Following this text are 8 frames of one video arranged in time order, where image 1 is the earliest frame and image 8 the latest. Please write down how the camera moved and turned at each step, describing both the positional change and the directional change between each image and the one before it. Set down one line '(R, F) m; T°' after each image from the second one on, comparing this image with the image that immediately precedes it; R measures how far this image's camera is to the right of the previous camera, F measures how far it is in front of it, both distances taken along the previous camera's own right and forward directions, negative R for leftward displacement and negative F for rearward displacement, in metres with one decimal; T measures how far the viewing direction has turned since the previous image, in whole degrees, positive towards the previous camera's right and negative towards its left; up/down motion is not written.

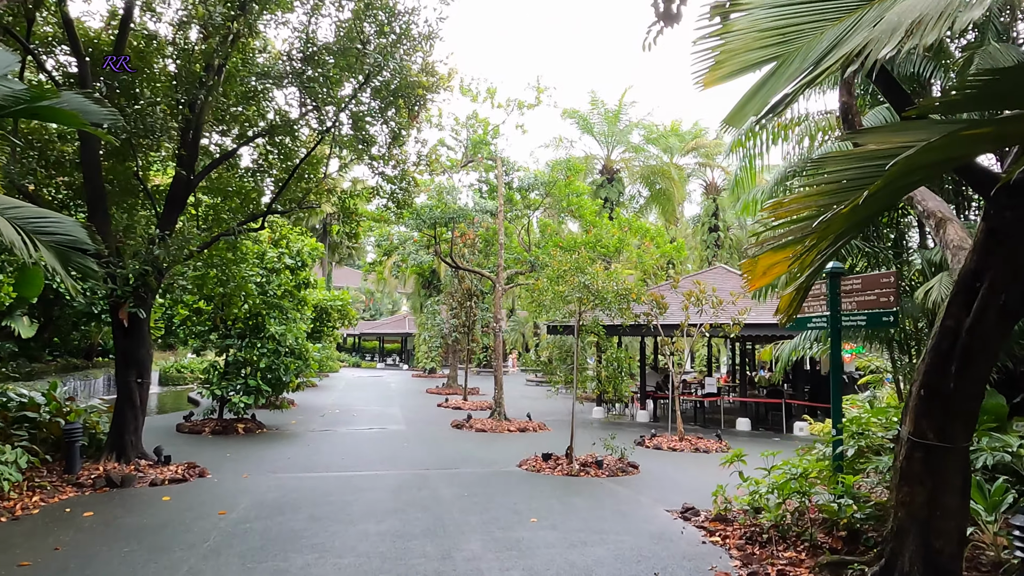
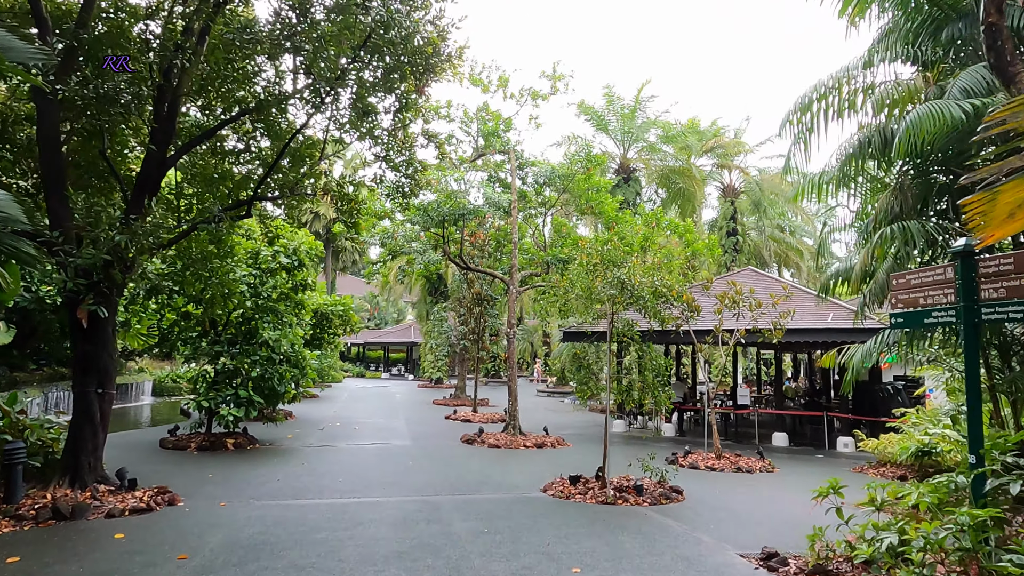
(-0.2, +1.1) m; 0°
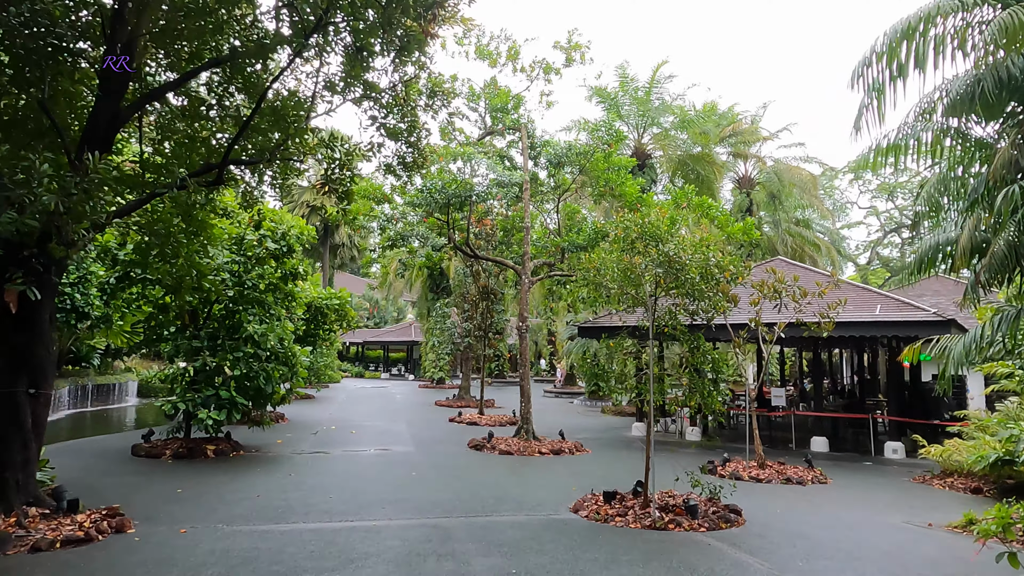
(-0.2, +1.2) m; 0°
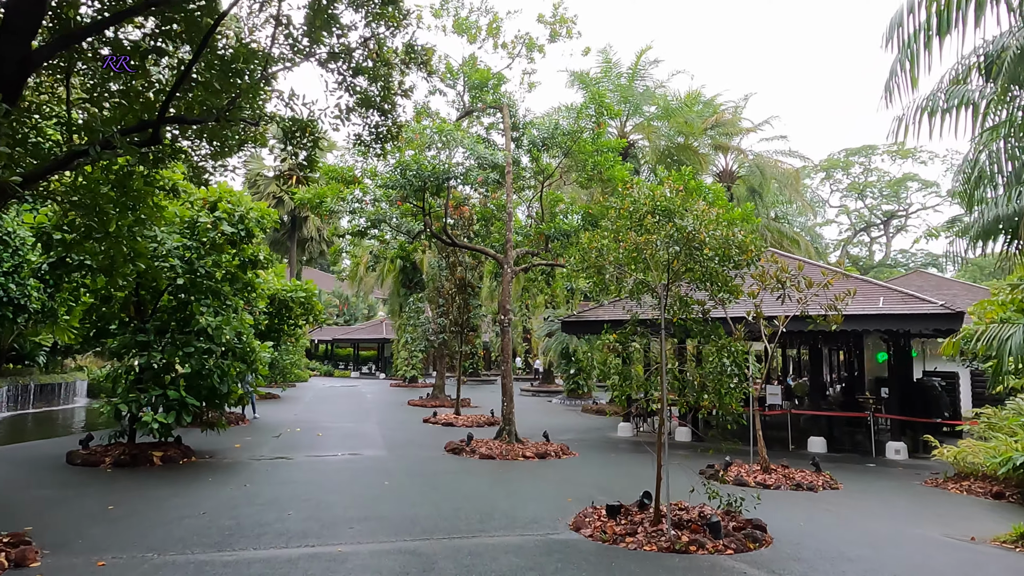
(-0.2, +0.9) m; +2°
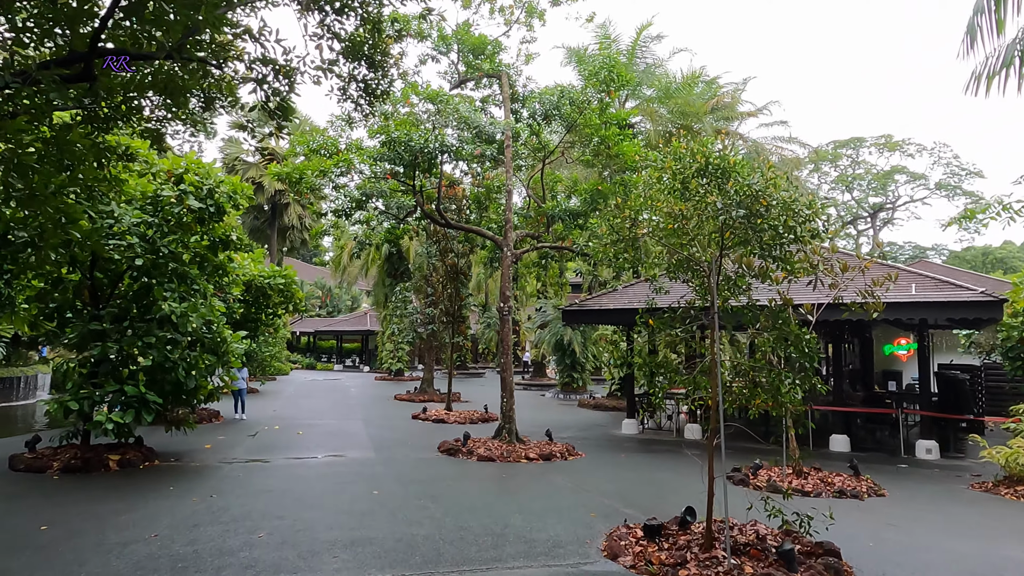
(-0.3, +1.0) m; +1°
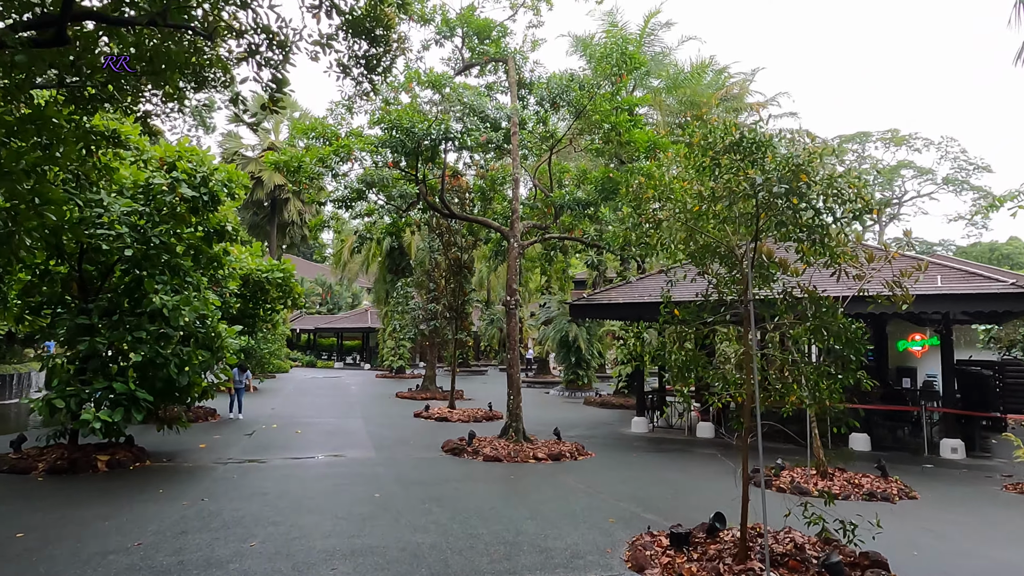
(-0.1, +0.4) m; 0°
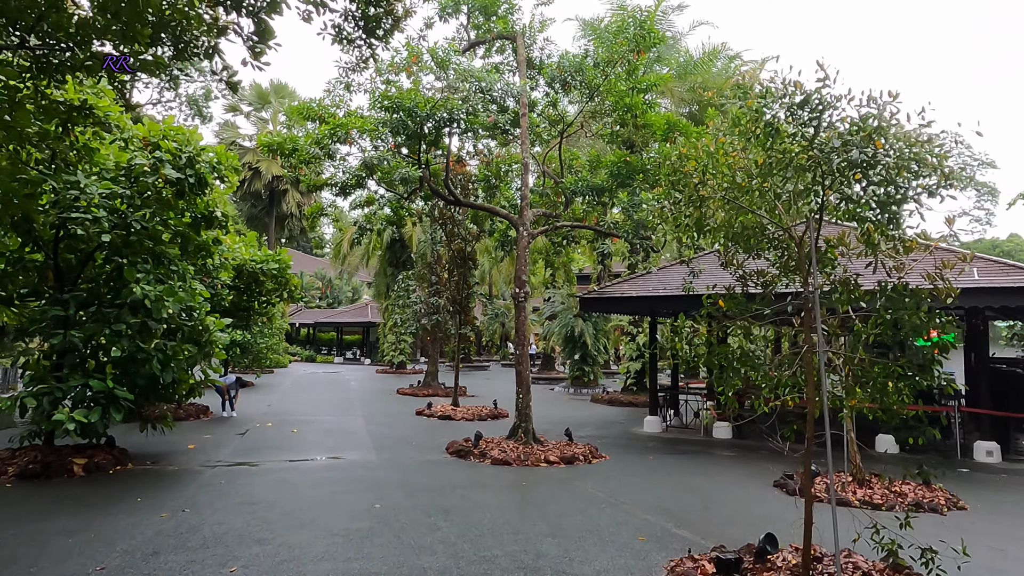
(-0.1, +0.6) m; 0°
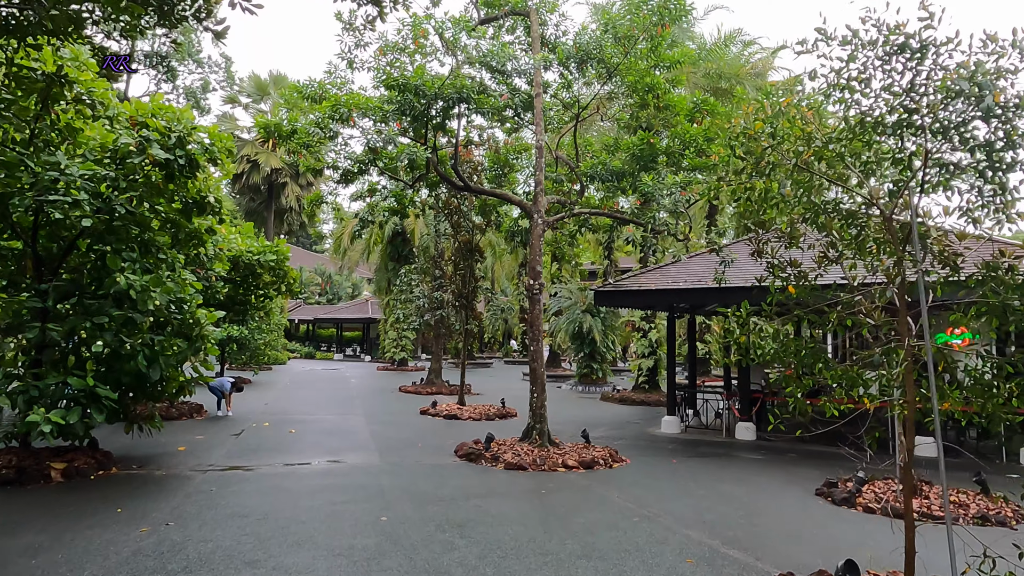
(-0.2, +0.6) m; 0°
